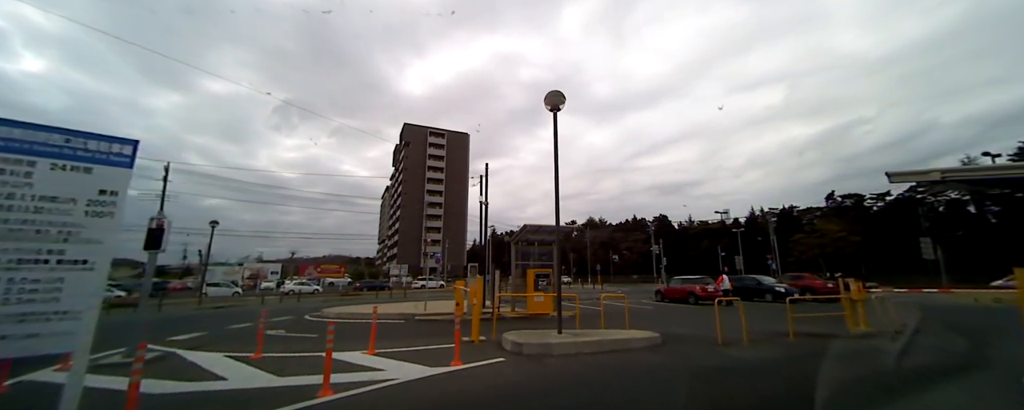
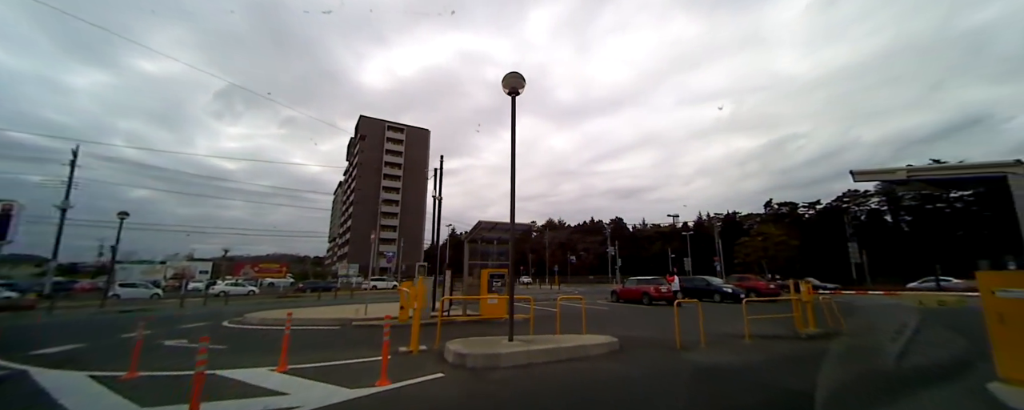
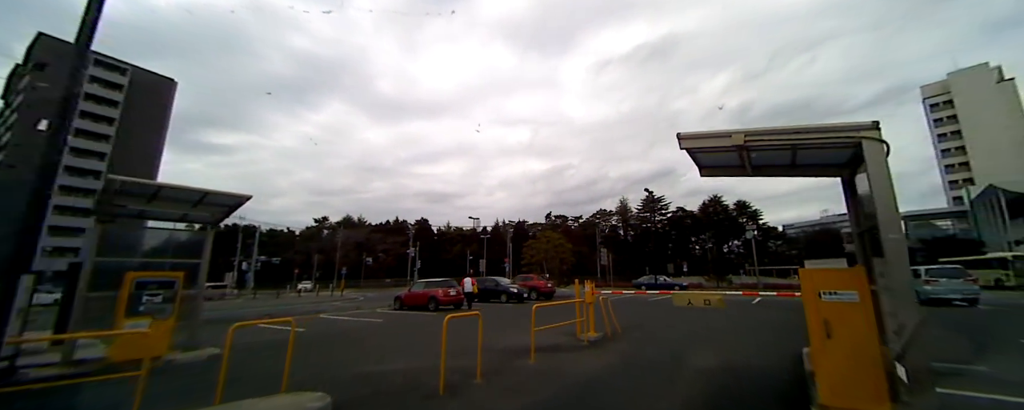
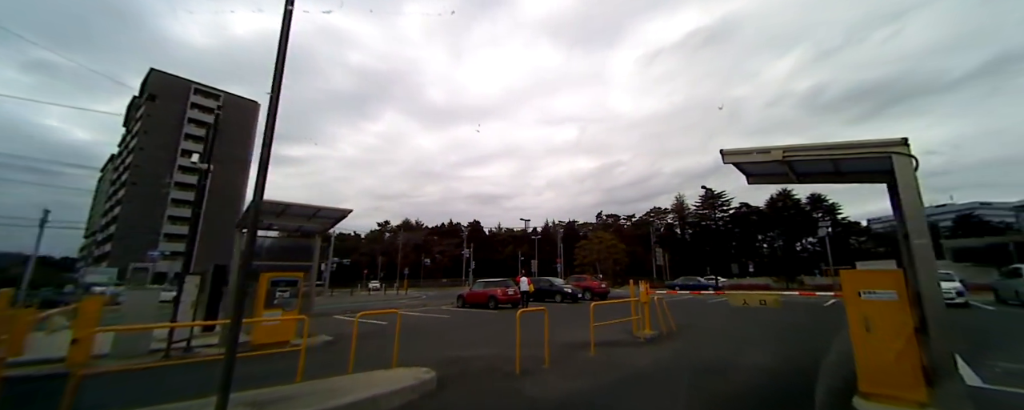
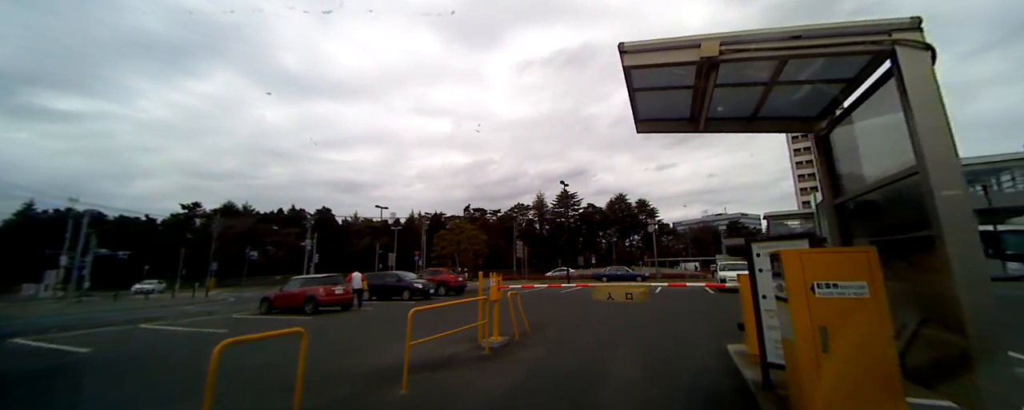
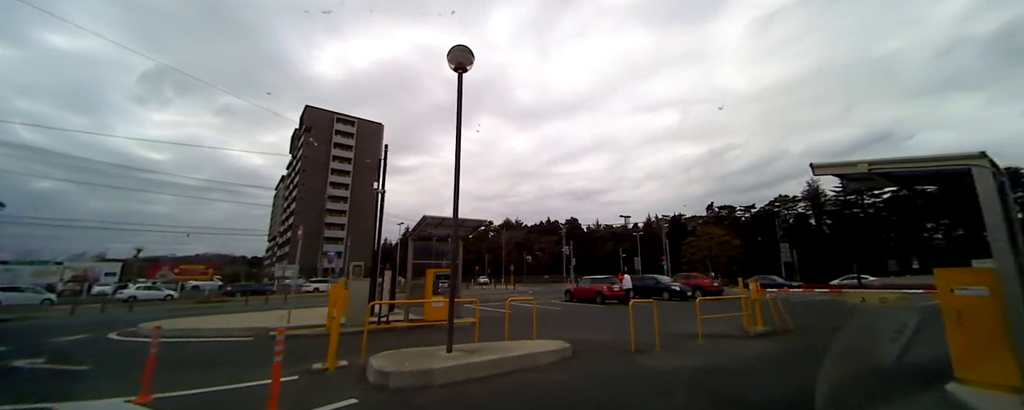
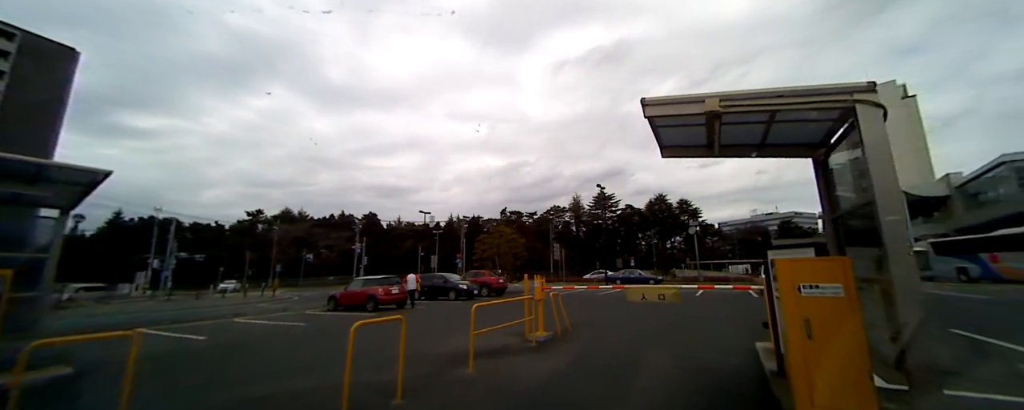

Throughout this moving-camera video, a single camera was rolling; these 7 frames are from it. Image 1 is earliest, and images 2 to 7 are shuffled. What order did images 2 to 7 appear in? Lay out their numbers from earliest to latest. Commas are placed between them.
2, 6, 4, 3, 7, 5
